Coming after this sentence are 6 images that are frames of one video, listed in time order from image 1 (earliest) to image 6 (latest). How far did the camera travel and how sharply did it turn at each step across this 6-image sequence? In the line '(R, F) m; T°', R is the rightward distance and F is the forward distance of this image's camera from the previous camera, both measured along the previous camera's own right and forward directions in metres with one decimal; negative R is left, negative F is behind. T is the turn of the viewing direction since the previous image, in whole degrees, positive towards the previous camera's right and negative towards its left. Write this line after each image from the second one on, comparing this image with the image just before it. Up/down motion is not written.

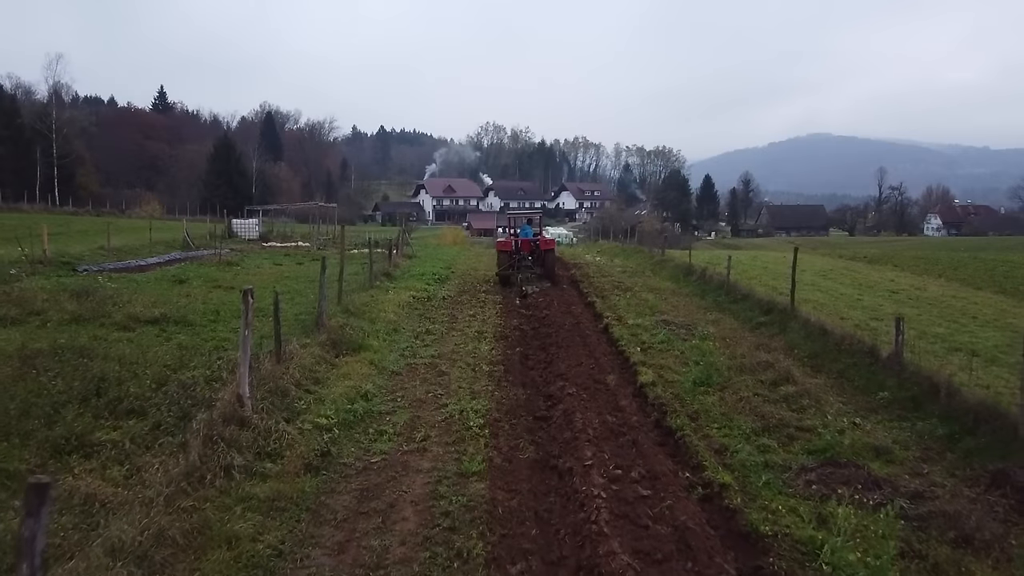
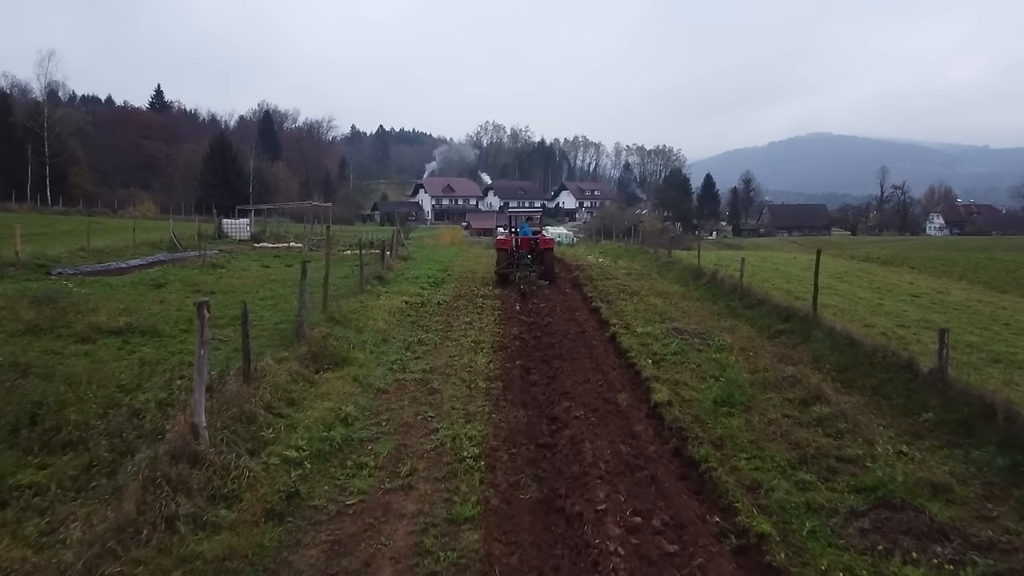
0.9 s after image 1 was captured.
(0.0, +1.0) m; 0°
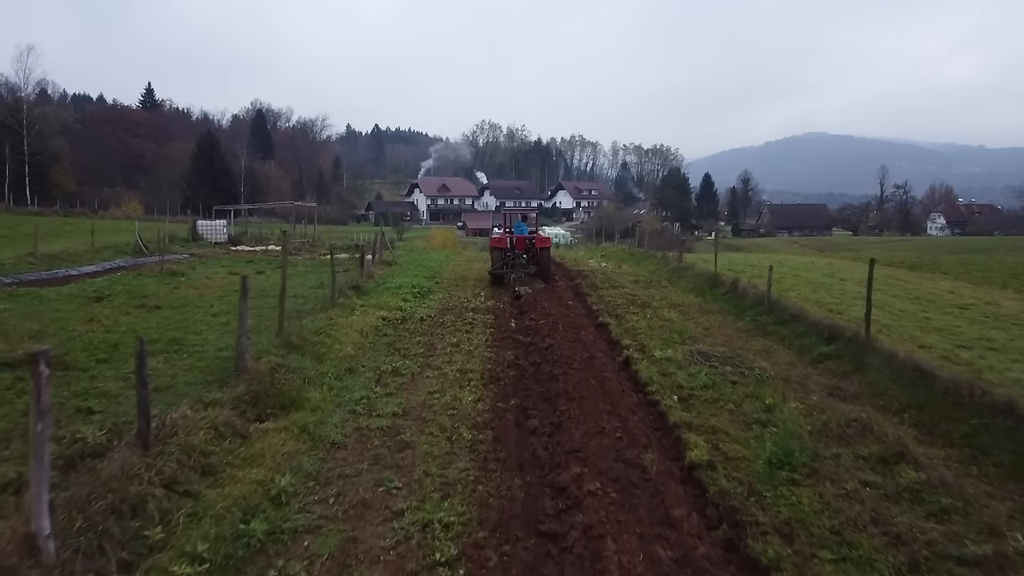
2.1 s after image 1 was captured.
(0.0, +1.9) m; 0°
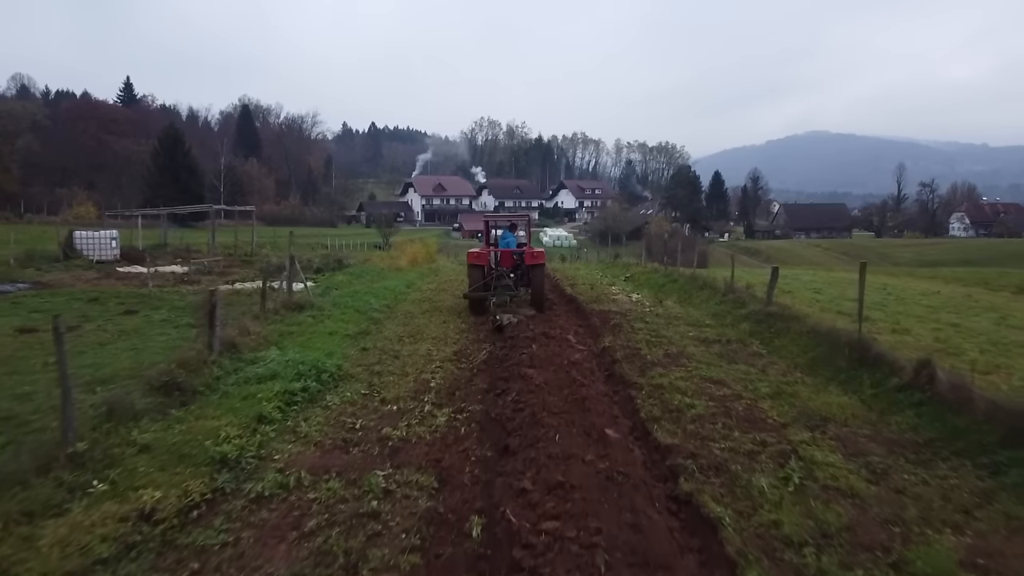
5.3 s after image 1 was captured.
(+0.2, +7.3) m; 0°
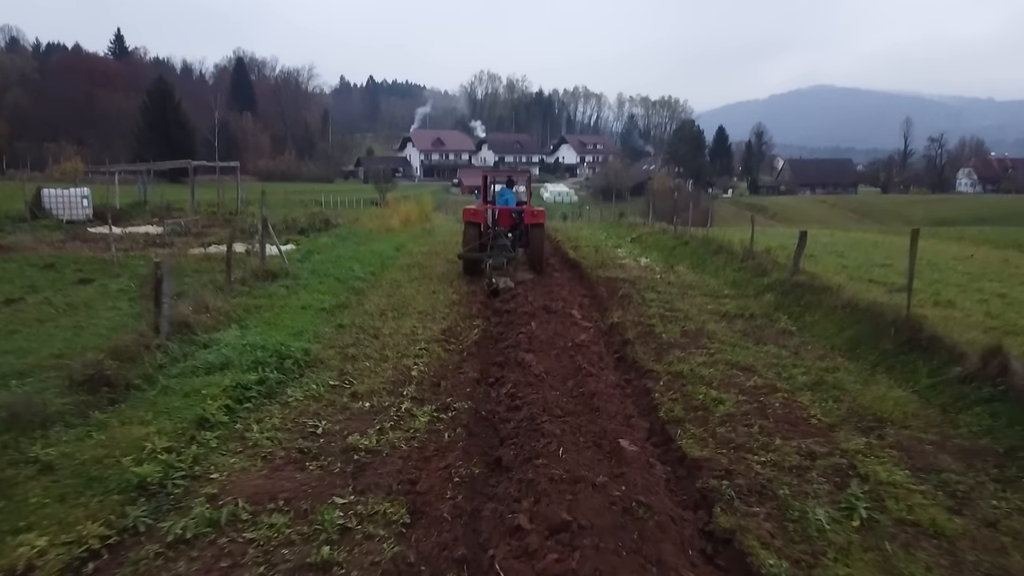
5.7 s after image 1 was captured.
(0.0, +1.2) m; 0°
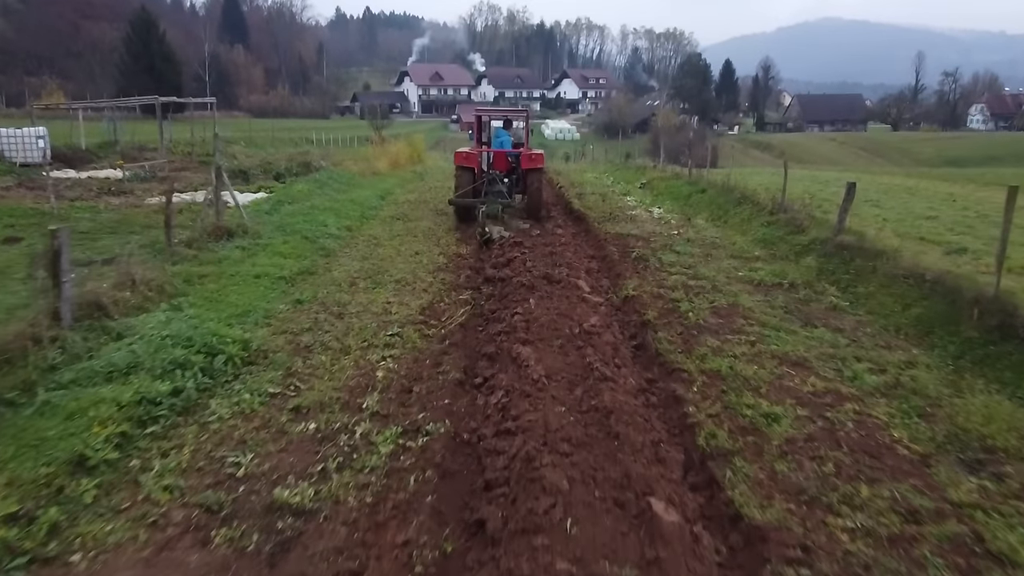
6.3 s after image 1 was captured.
(+0.1, +1.5) m; 0°
